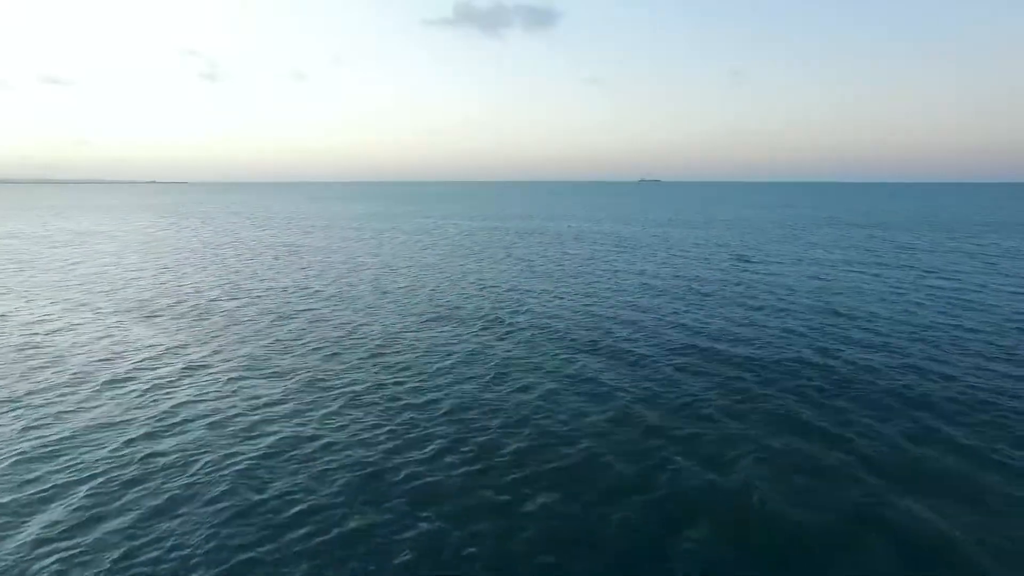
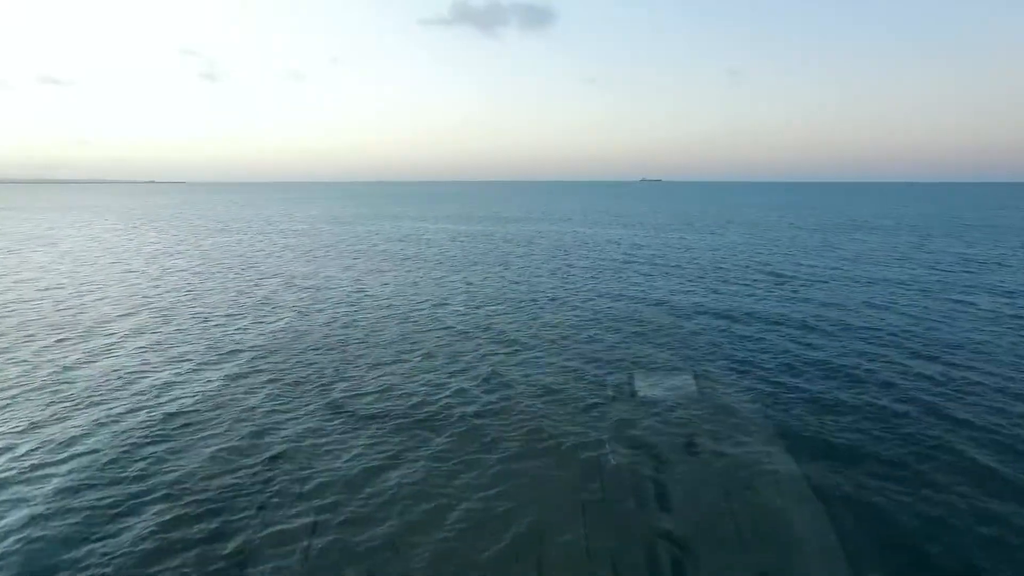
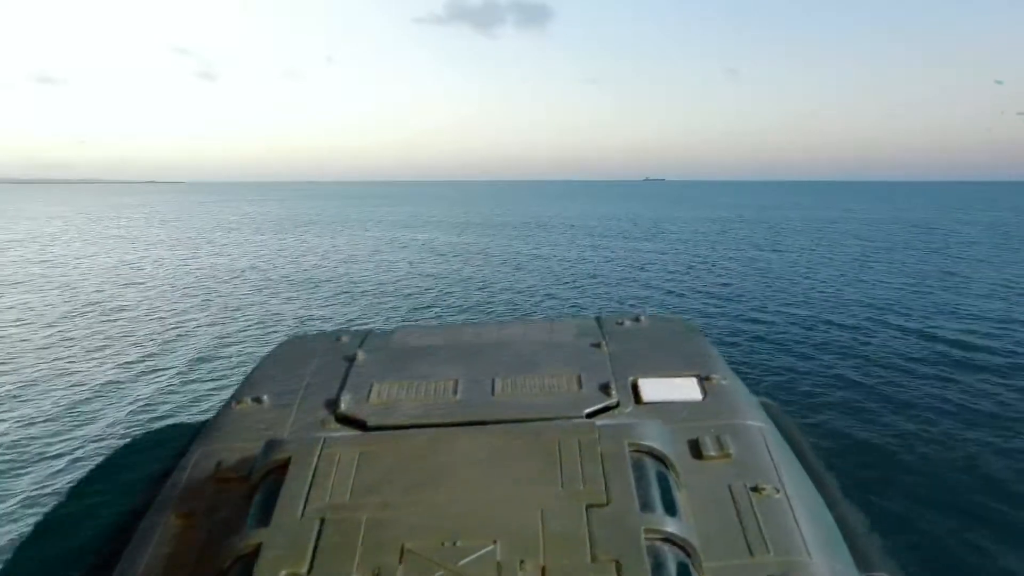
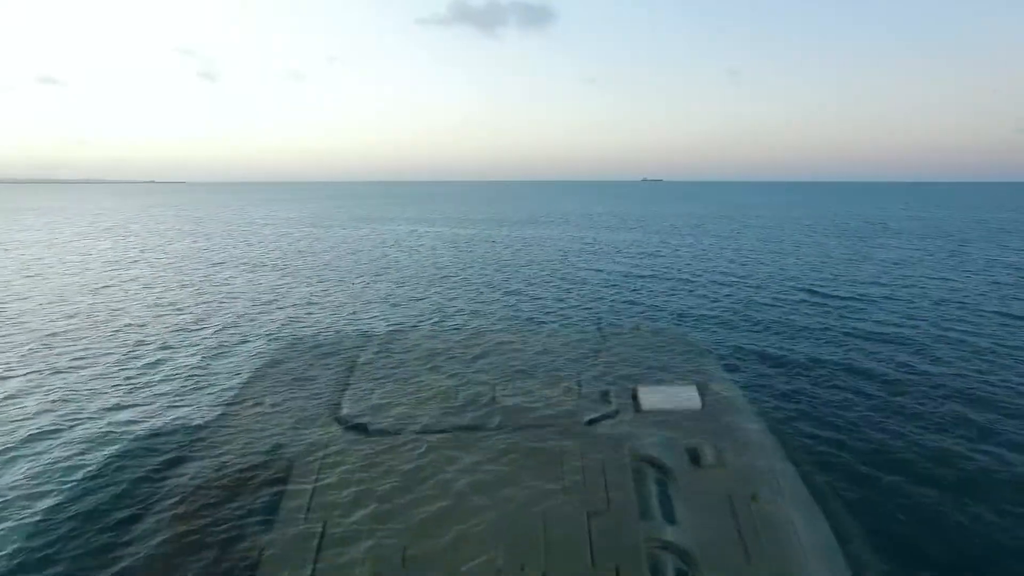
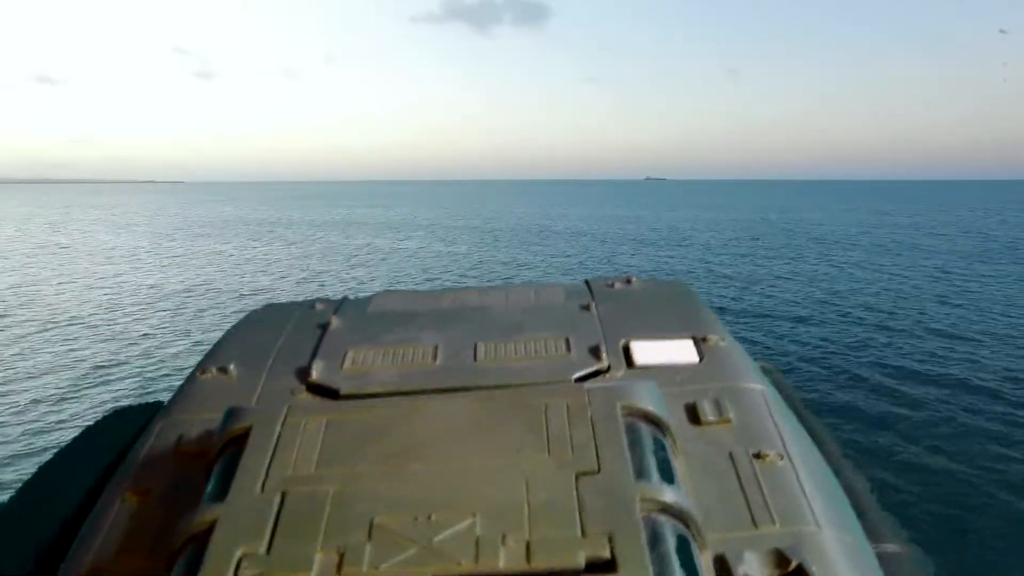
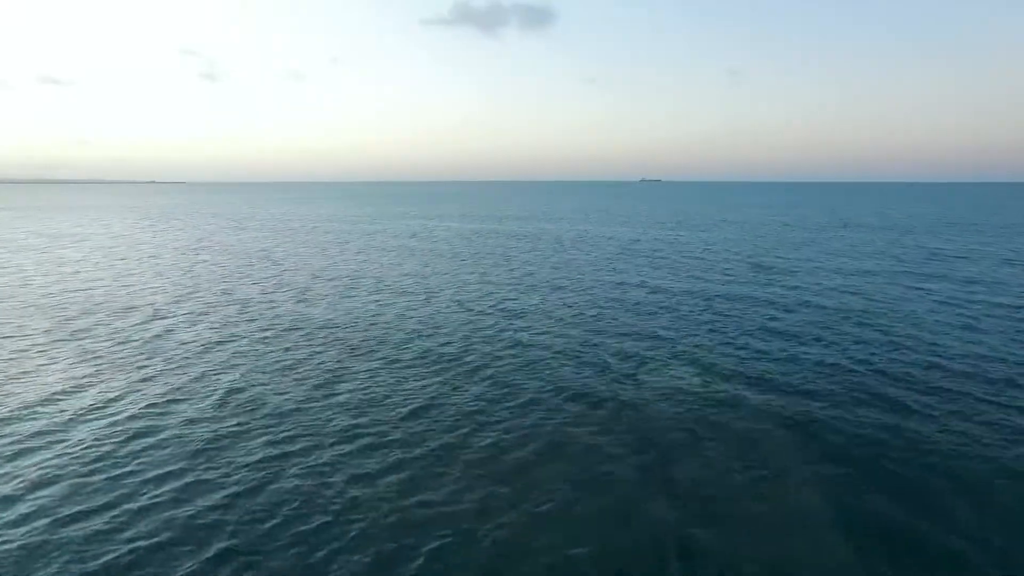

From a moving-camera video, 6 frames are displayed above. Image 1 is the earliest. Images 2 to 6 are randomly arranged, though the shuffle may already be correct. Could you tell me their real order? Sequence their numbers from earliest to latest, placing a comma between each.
6, 2, 4, 3, 5
